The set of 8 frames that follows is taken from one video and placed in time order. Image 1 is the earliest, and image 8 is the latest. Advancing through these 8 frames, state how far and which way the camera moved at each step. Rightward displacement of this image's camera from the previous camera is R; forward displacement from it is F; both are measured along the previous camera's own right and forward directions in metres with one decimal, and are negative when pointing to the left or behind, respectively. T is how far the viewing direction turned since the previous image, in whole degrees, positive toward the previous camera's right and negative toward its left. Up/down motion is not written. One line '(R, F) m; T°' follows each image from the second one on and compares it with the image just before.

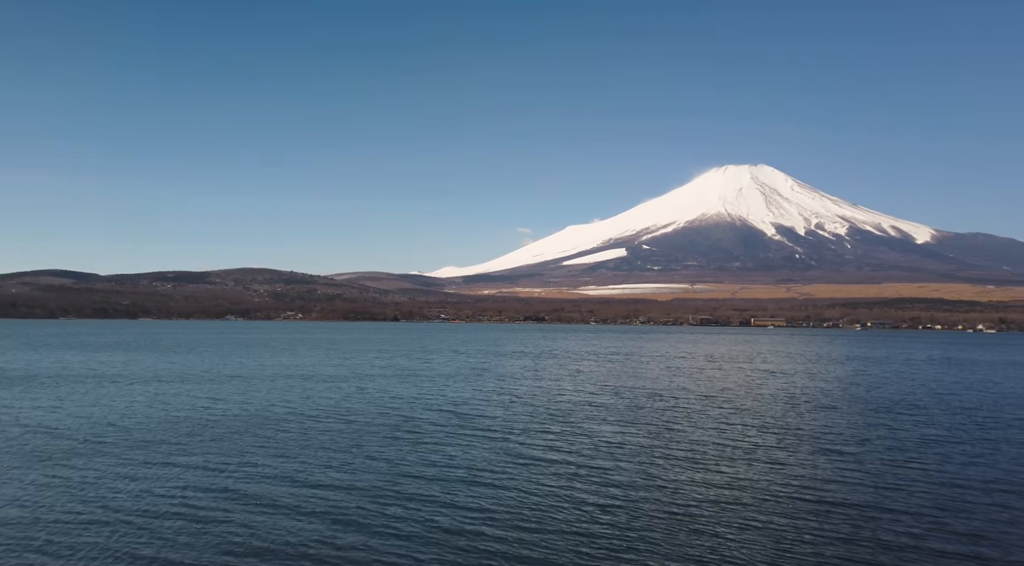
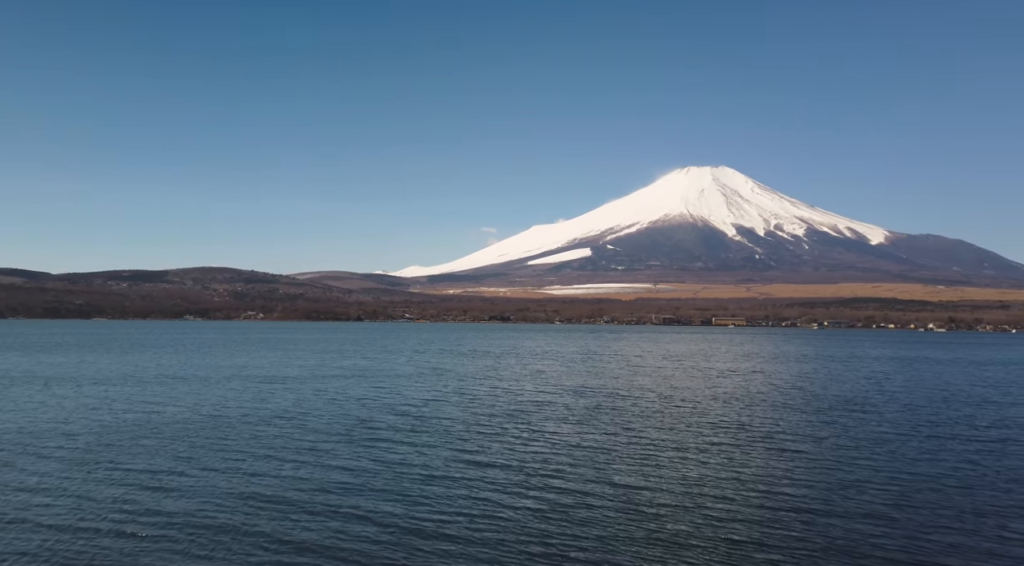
(+0.4, +0.5) m; +3°
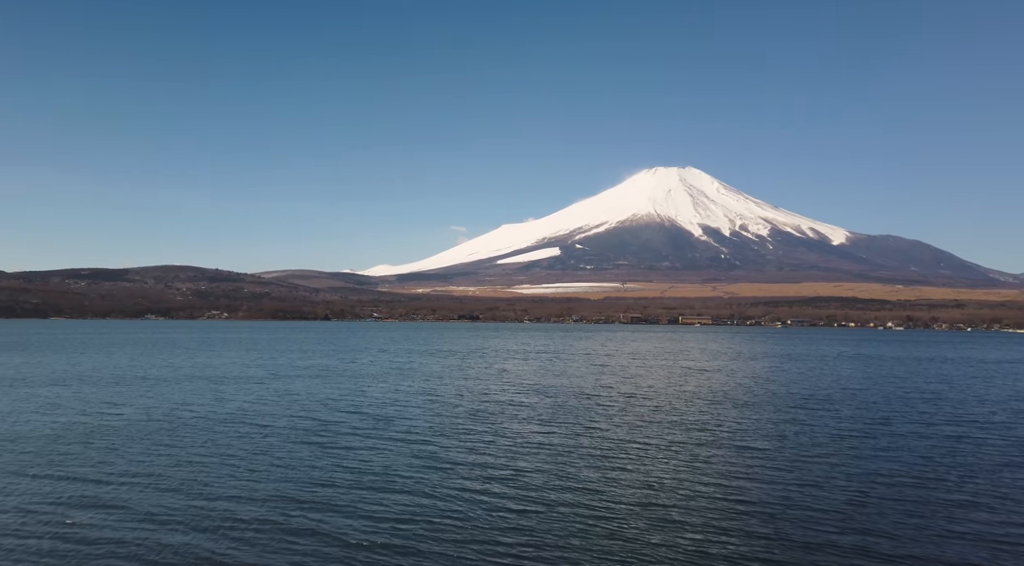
(+0.2, +0.3) m; +3°
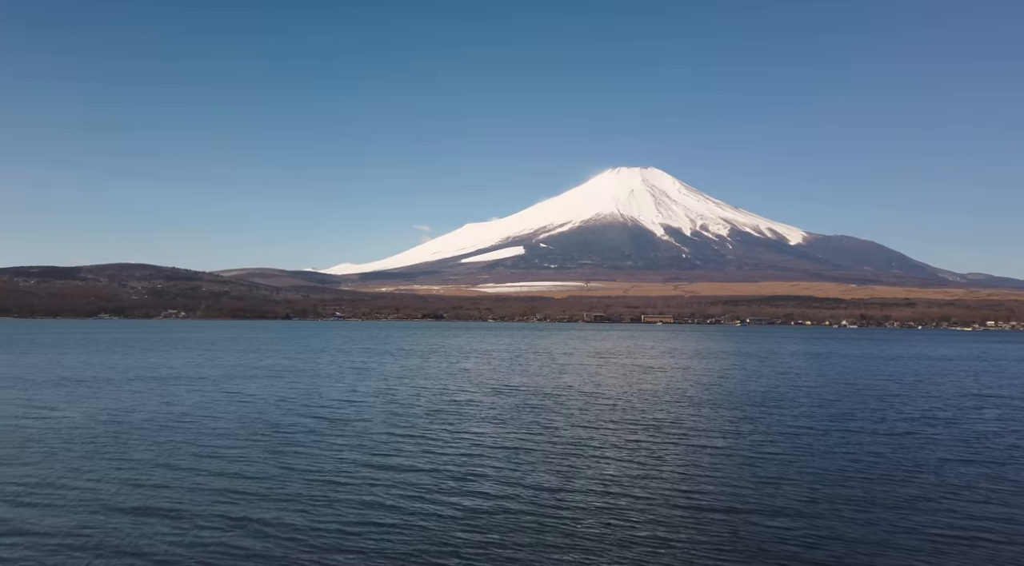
(+0.3, +0.2) m; +3°
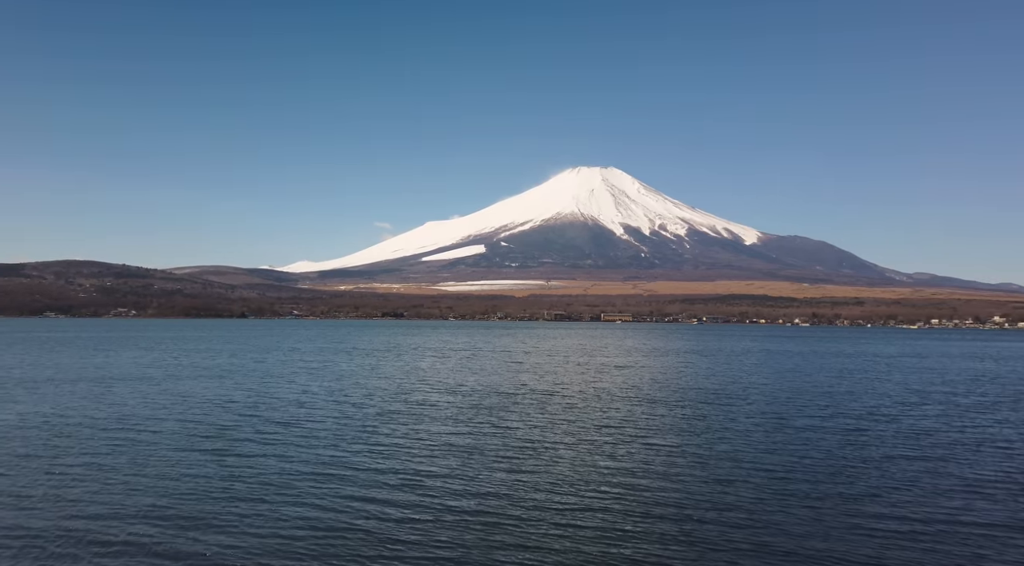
(+0.4, +0.4) m; +3°
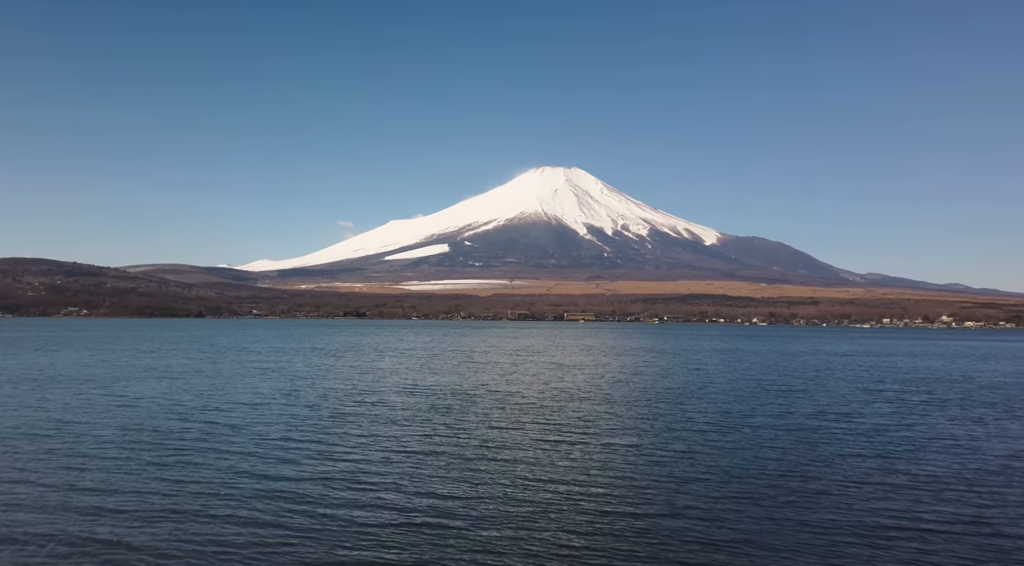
(+0.3, +0.4) m; +3°
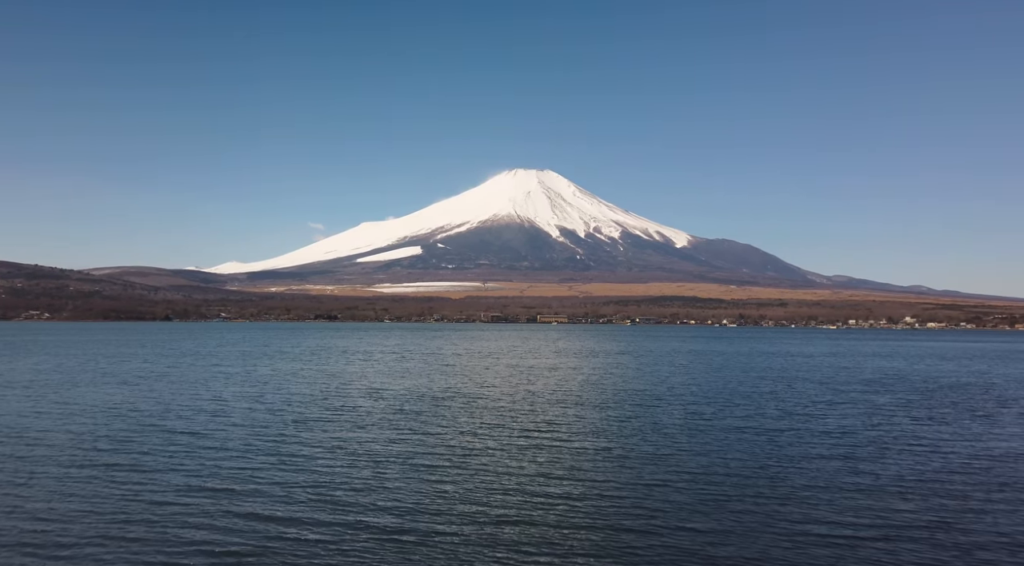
(+0.2, +0.3) m; +2°
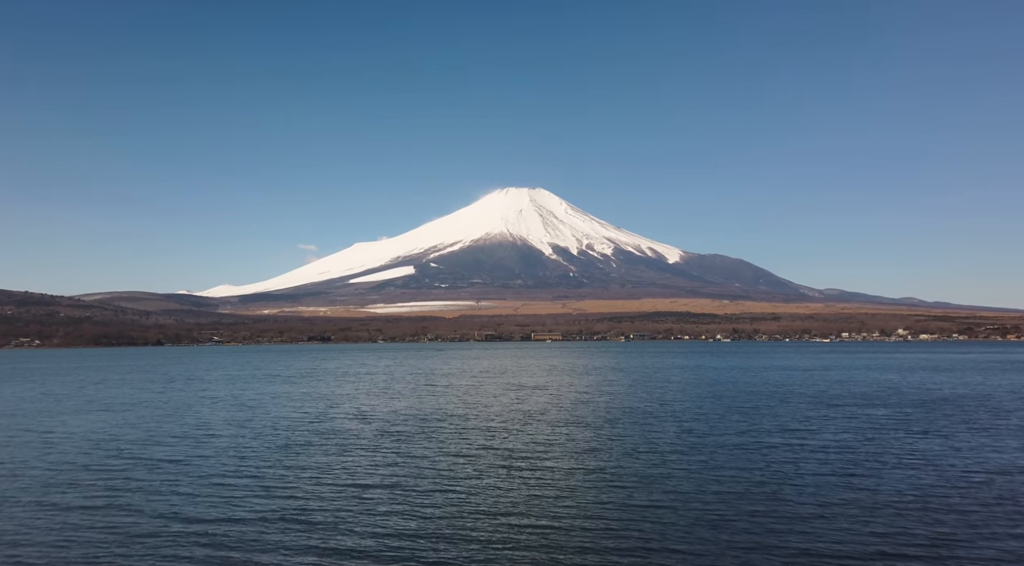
(+0.2, +0.4) m; +1°
